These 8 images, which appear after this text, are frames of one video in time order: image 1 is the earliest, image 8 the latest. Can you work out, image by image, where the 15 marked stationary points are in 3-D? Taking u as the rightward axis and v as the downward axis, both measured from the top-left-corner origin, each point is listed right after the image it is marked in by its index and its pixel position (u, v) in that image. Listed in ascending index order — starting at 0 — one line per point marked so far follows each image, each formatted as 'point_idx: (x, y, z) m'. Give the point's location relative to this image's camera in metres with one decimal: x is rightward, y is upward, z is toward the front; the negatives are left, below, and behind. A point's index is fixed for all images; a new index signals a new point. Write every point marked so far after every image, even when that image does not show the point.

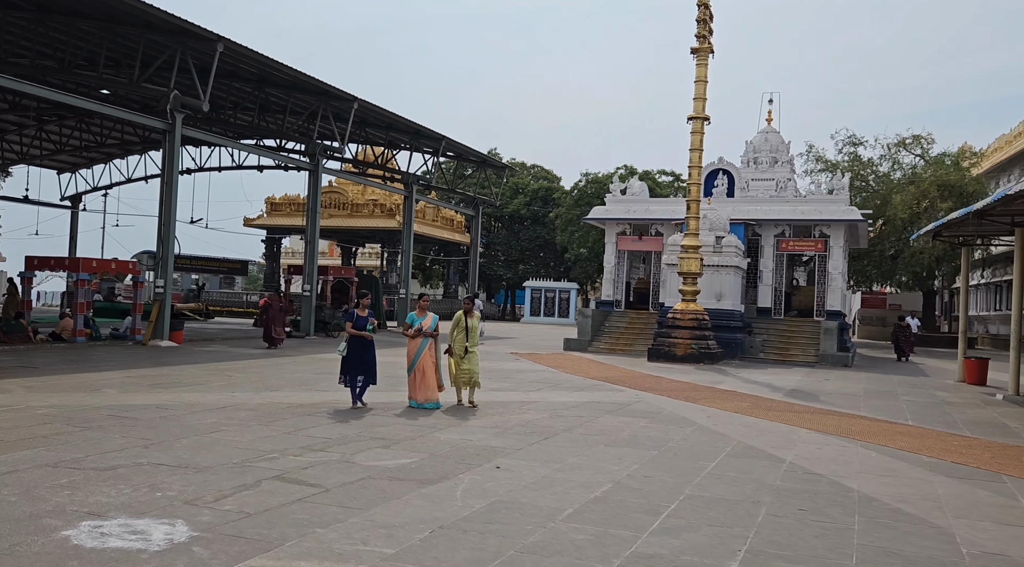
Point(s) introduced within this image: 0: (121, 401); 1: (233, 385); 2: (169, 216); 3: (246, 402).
0: (-4.4, -1.3, +10.0) m
1: (-3.9, -1.4, +12.2) m
2: (-7.8, +1.6, +19.9) m
3: (-3.1, -1.4, +10.1) m
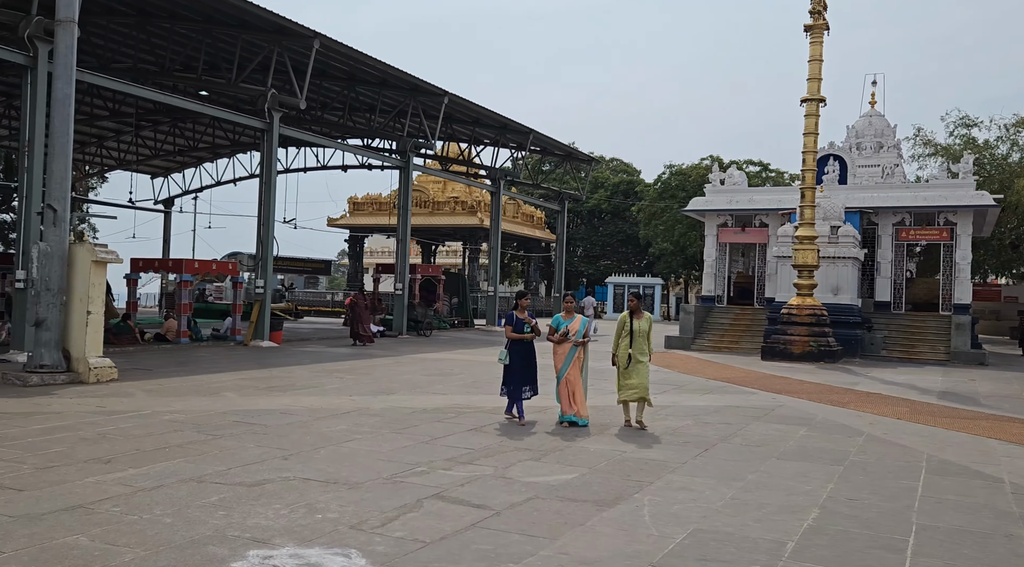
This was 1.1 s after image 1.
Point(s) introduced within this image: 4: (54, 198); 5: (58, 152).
0: (-3.0, -1.4, +9.7) m
1: (-2.2, -1.4, +11.8) m
2: (-5.5, +1.6, +19.9) m
3: (-1.6, -1.4, +9.8) m
4: (-6.0, +1.1, +11.4) m
5: (-6.0, +1.8, +11.5) m
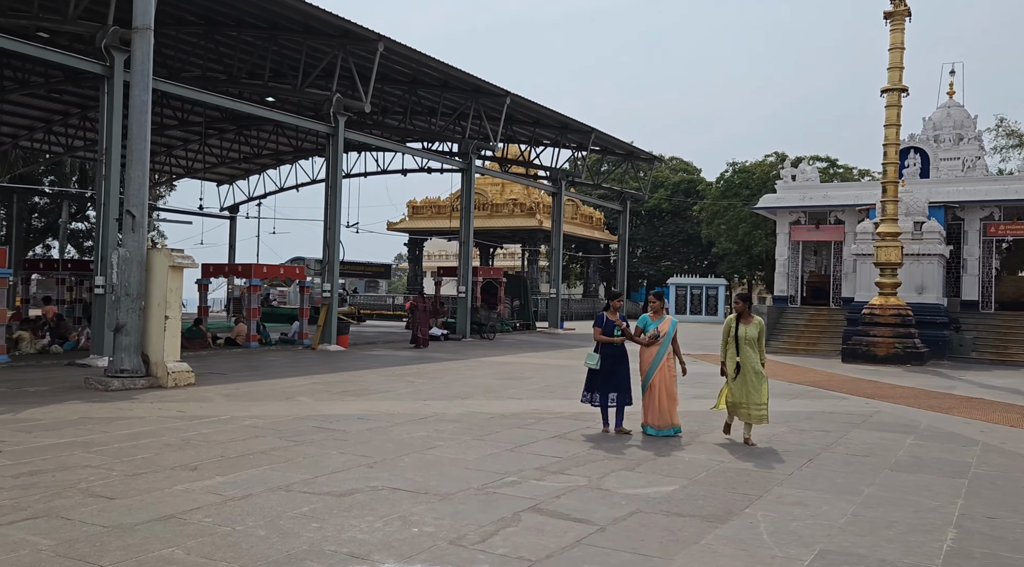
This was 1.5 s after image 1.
0: (-2.1, -1.4, +9.6) m
1: (-1.2, -1.4, +11.7) m
2: (-4.0, +1.5, +20.0) m
3: (-0.7, -1.4, +9.6) m
4: (-5.0, +1.1, +11.5) m
5: (-5.0, +1.7, +11.6) m
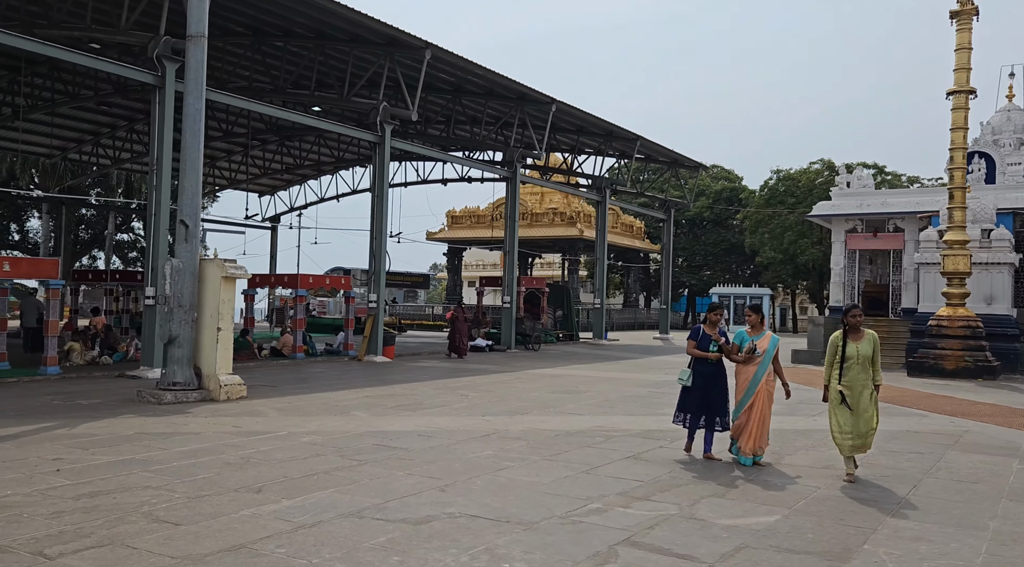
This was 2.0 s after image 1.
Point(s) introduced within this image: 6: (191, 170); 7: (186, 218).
0: (-1.4, -1.5, +9.3) m
1: (-0.4, -1.6, +11.3) m
2: (-3.0, +1.2, +19.7) m
3: (0.0, -1.5, +9.2) m
4: (-4.2, +0.9, +11.3) m
5: (-4.3, +1.5, +11.5) m
6: (-4.2, +1.5, +11.5) m
7: (-4.2, +0.9, +11.3) m
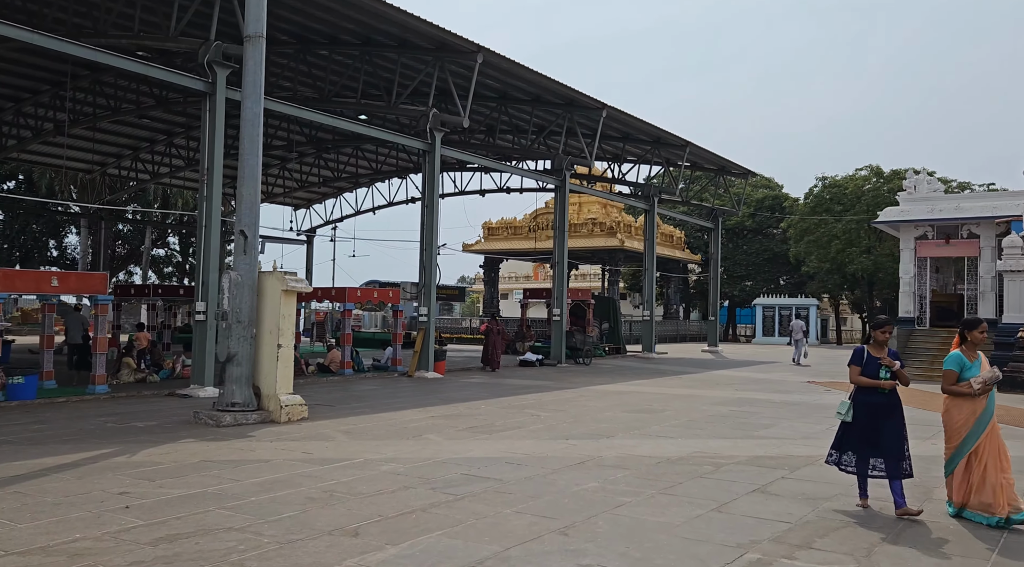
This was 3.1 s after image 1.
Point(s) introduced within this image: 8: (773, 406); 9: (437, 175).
0: (-0.5, -1.7, +8.6) m
1: (+0.5, -1.7, +10.5) m
2: (-1.8, +1.0, +19.1) m
3: (+0.9, -1.7, +8.4) m
4: (-3.3, +0.7, +10.7) m
5: (-3.3, +1.4, +10.8) m
6: (-3.2, +1.3, +10.8) m
7: (-3.2, +0.7, +10.7) m
8: (+4.0, -1.9, +13.5) m
9: (-1.6, +2.4, +19.3) m
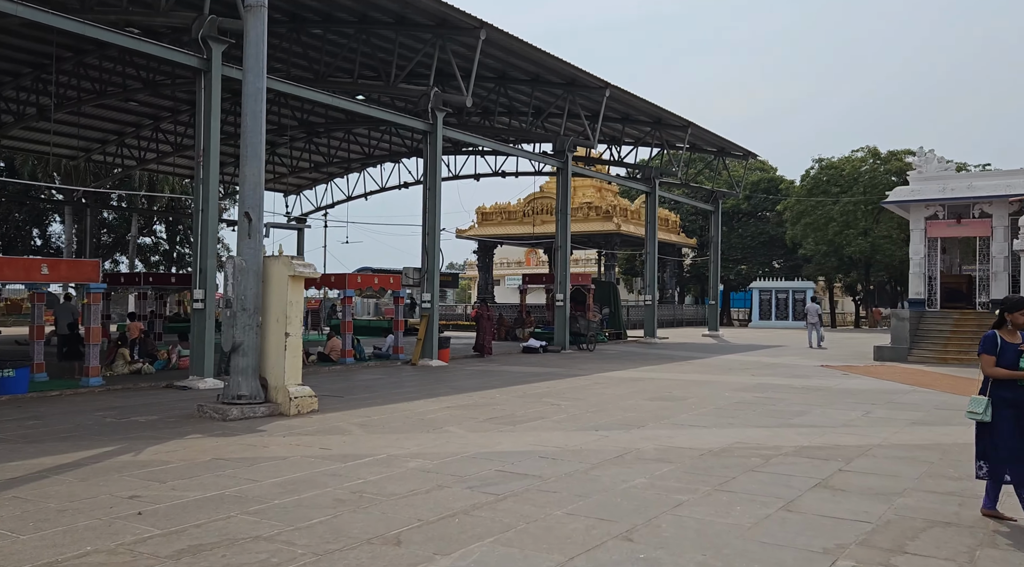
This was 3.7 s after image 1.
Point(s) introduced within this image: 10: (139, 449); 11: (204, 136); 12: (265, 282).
0: (-0.2, -1.5, +8.0) m
1: (+0.8, -1.5, +10.0) m
2: (-1.7, +1.3, +18.5) m
3: (+1.2, -1.5, +7.9) m
4: (-3.1, +0.9, +10.1) m
5: (-3.1, +1.5, +10.2) m
6: (-3.0, +1.5, +10.2) m
7: (-3.0, +0.9, +10.1) m
8: (+4.2, -1.6, +13.0) m
9: (-1.6, +2.7, +18.7) m
10: (-3.3, -1.5, +7.8) m
11: (-4.7, +2.3, +13.6) m
12: (-2.9, 0.0, +10.4) m
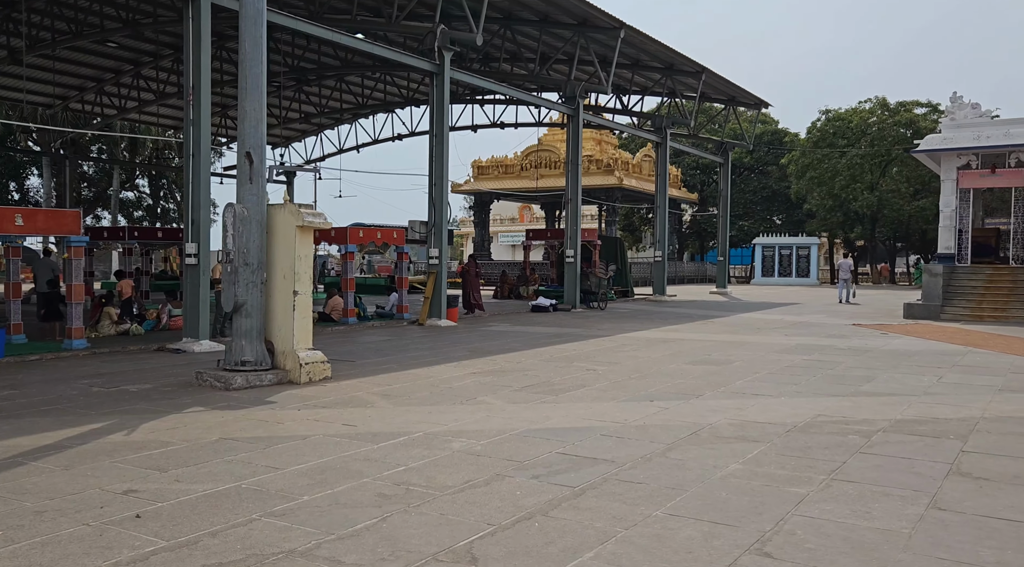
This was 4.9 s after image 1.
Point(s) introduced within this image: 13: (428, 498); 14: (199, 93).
0: (+0.2, -1.1, +7.0) m
1: (+1.2, -1.0, +9.0) m
2: (-1.4, +2.2, +17.2) m
3: (+1.6, -1.1, +6.9) m
4: (-2.7, +1.4, +8.8) m
5: (-2.7, +2.0, +9.0) m
6: (-2.6, +2.0, +9.0) m
7: (-2.6, +1.3, +8.9) m
8: (+4.6, -1.0, +12.0) m
9: (-1.3, +3.6, +17.4) m
10: (-2.9, -1.1, +6.7) m
11: (-4.4, +2.9, +12.2) m
12: (-2.5, +0.5, +9.2) m
13: (-0.5, -1.2, +4.8) m
14: (-4.3, +2.6, +12.1) m
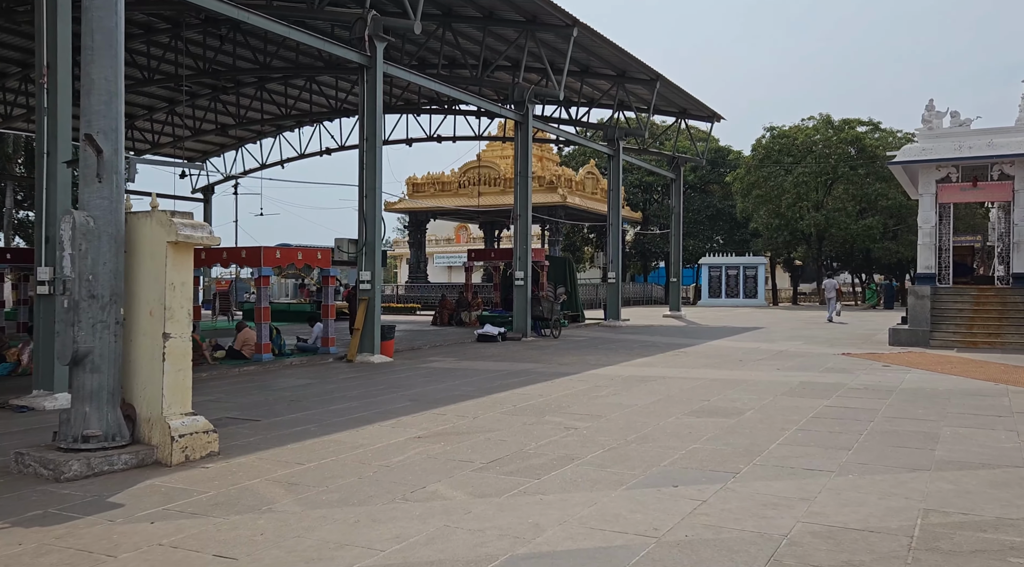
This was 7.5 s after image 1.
0: (+0.1, -1.3, +4.5) m
1: (+0.9, -1.3, +6.6) m
2: (-2.3, +1.7, +14.7) m
3: (+1.4, -1.3, +4.5) m
4: (-3.0, +1.1, +6.2) m
5: (-3.0, +1.7, +6.4) m
6: (-2.9, +1.7, +6.3) m
7: (-2.9, +1.1, +6.2) m
8: (+4.0, -1.3, +9.9) m
9: (-2.3, +3.1, +14.9) m
10: (-3.0, -1.3, +4.0) m
11: (-5.0, +2.5, +9.5) m
12: (-2.9, +0.2, +6.5) m
13: (-0.4, -1.3, +2.3) m
14: (-4.9, +2.2, +9.4) m
